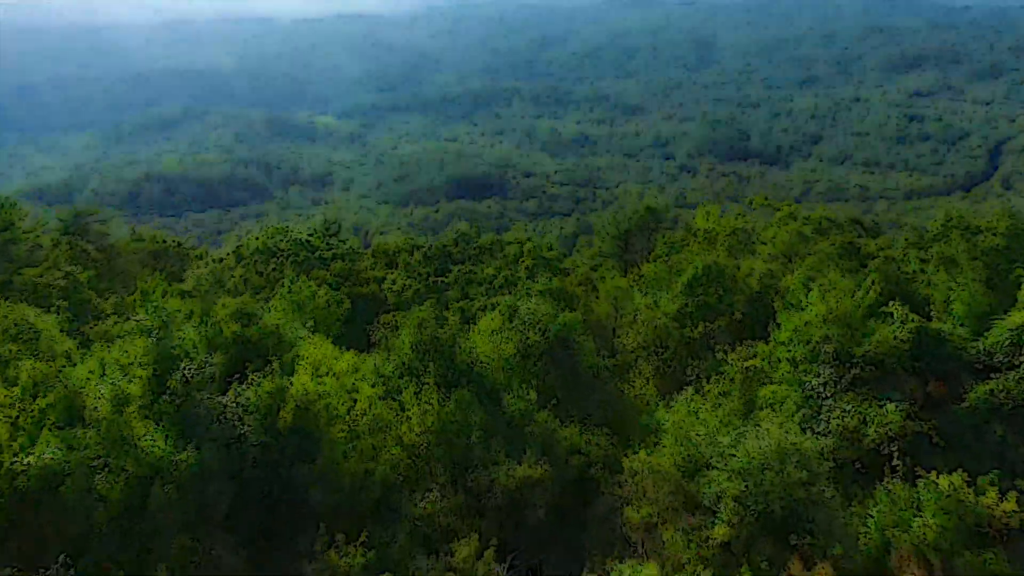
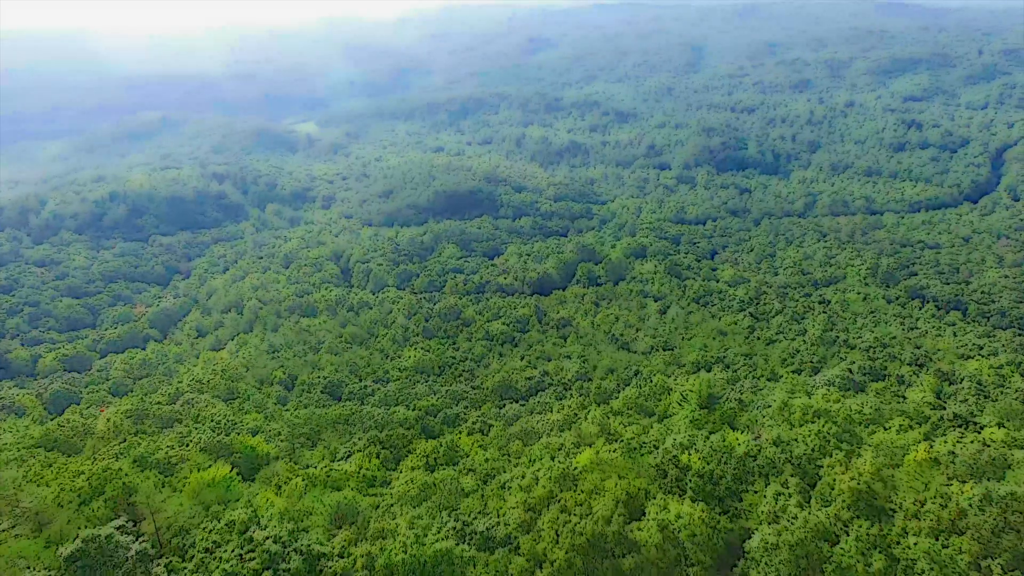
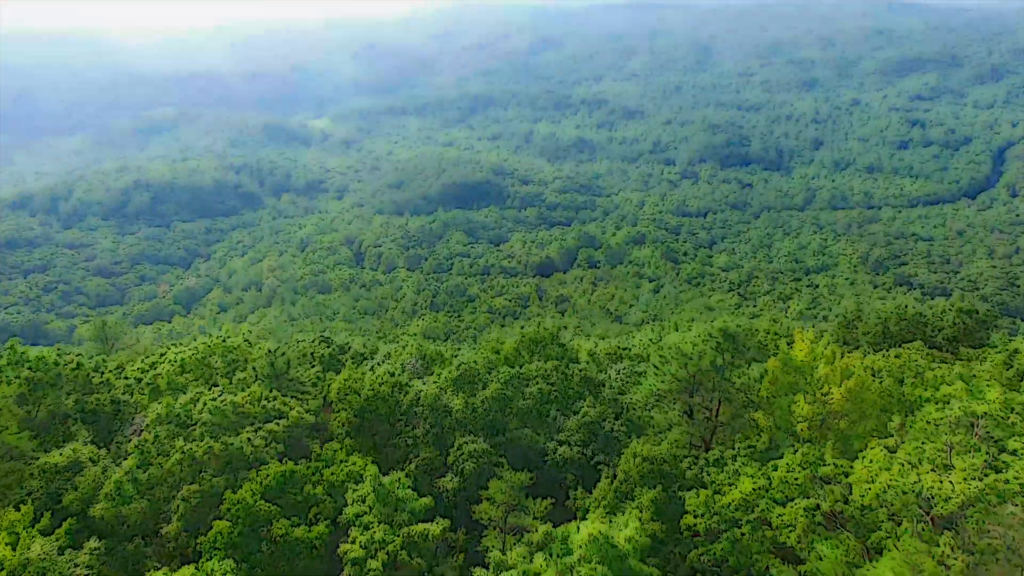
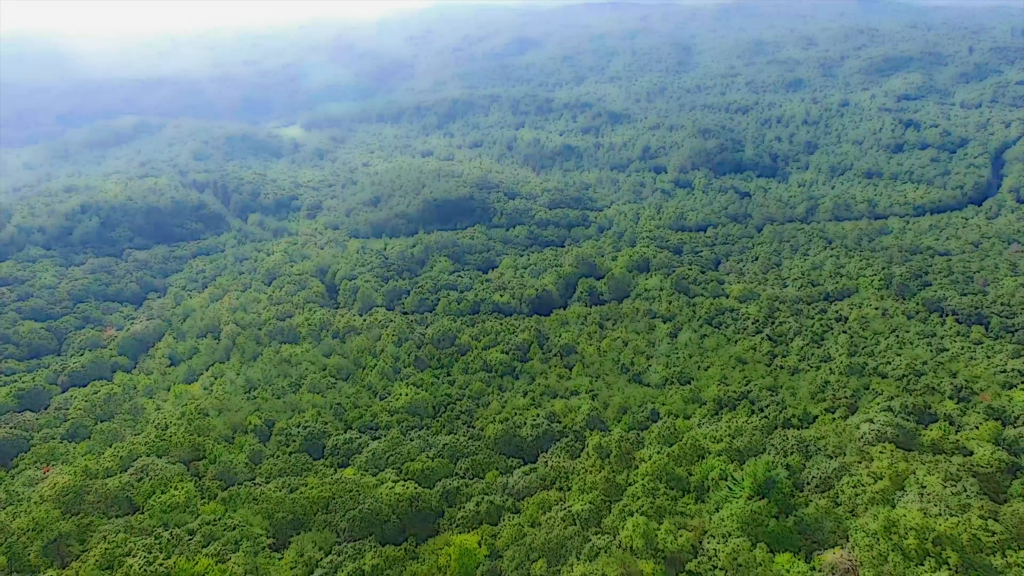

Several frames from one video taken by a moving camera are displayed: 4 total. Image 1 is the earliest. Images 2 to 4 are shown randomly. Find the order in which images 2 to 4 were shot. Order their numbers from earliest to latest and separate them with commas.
3, 2, 4
